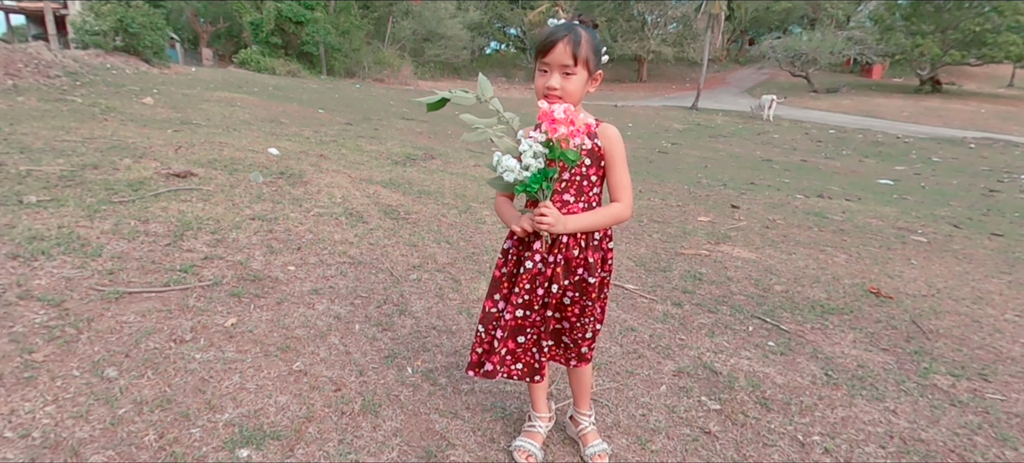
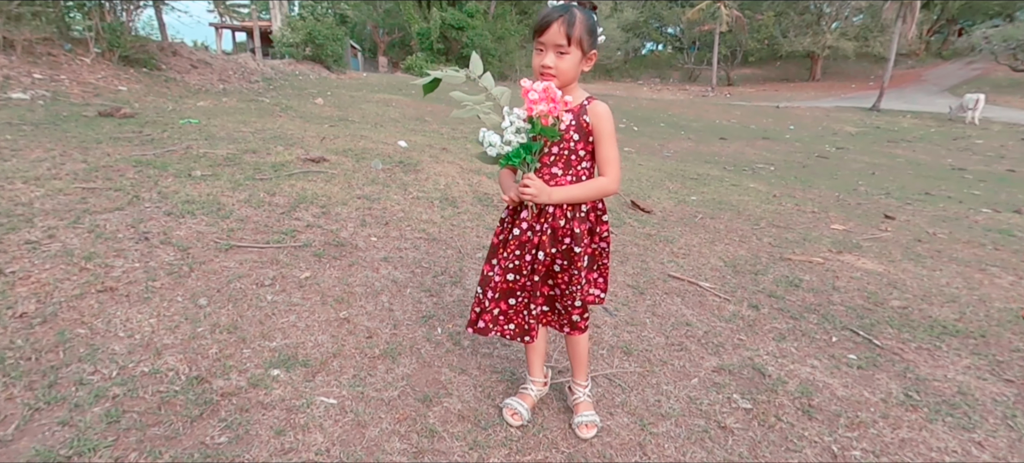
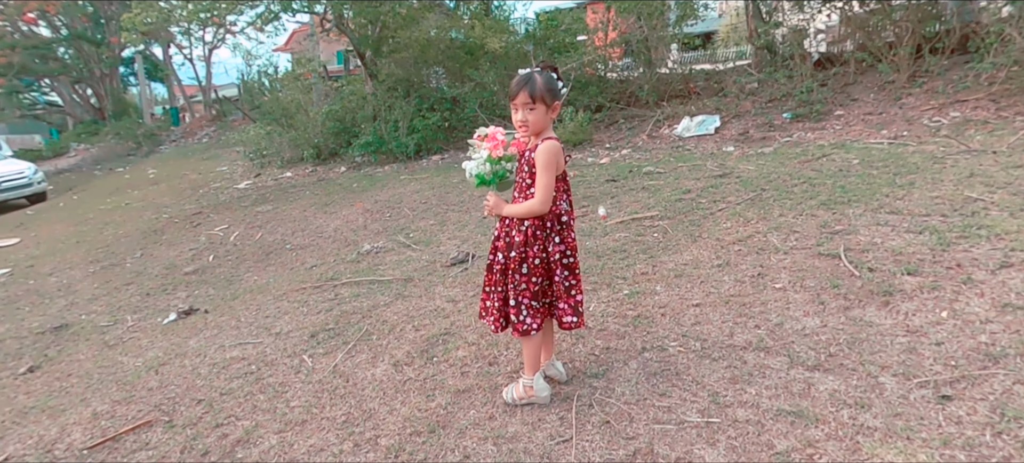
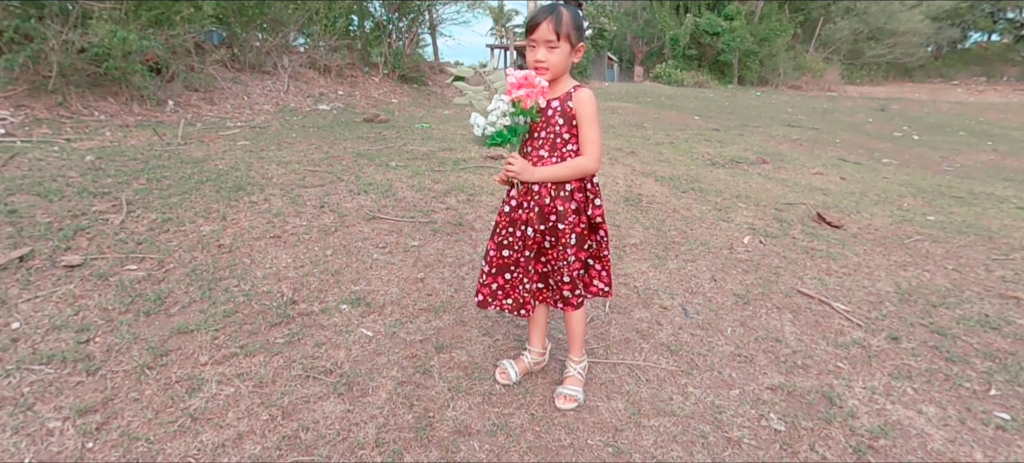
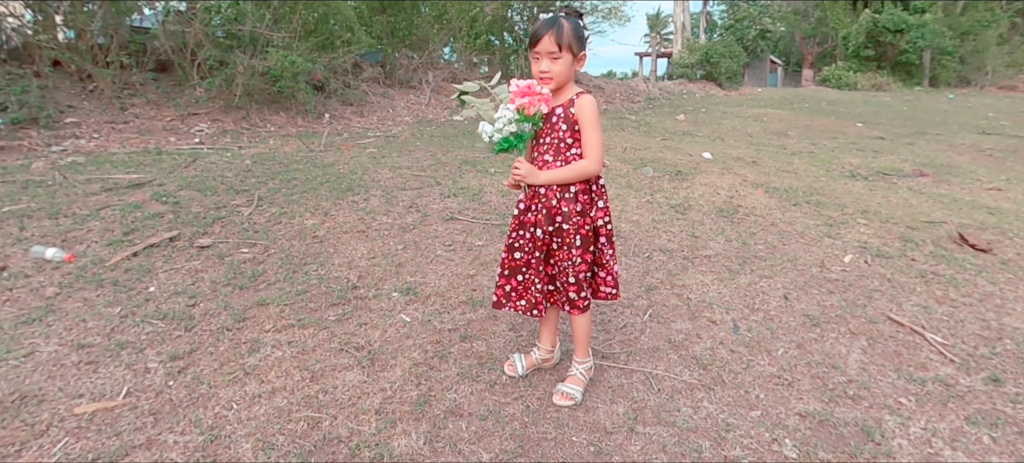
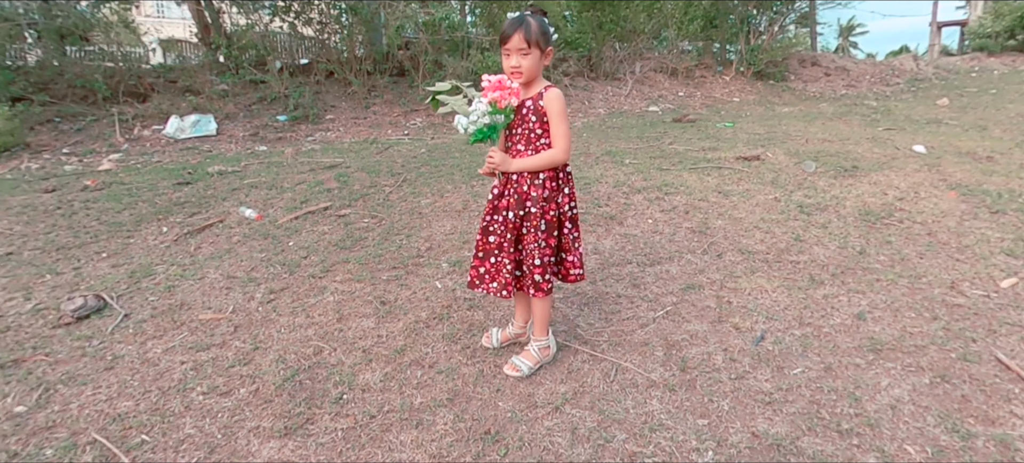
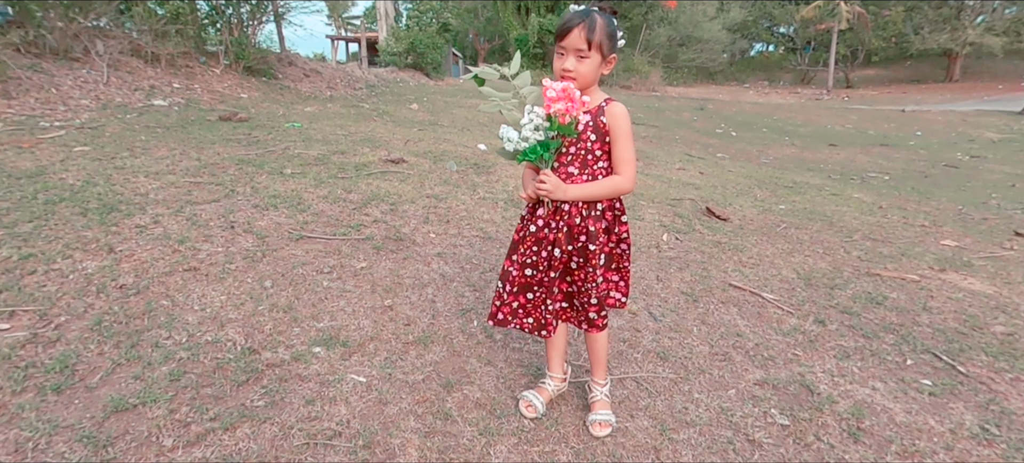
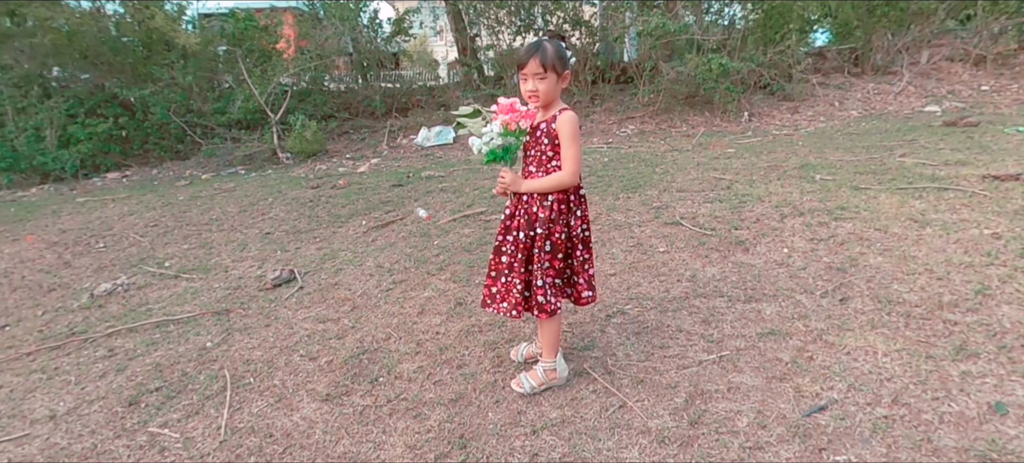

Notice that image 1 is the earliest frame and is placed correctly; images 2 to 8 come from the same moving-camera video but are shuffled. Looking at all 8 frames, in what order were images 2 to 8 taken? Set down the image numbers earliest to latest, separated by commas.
2, 7, 4, 5, 6, 8, 3
